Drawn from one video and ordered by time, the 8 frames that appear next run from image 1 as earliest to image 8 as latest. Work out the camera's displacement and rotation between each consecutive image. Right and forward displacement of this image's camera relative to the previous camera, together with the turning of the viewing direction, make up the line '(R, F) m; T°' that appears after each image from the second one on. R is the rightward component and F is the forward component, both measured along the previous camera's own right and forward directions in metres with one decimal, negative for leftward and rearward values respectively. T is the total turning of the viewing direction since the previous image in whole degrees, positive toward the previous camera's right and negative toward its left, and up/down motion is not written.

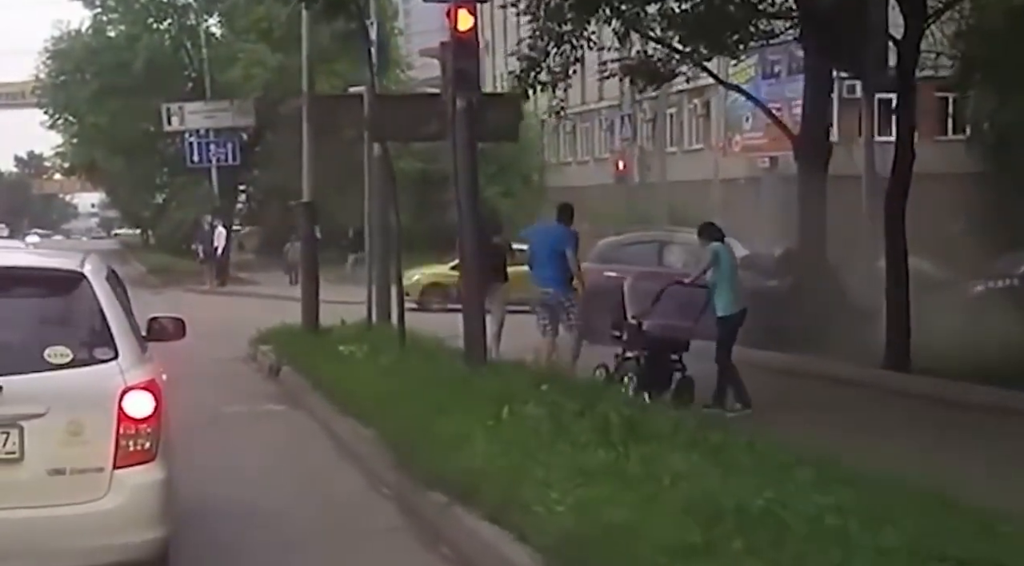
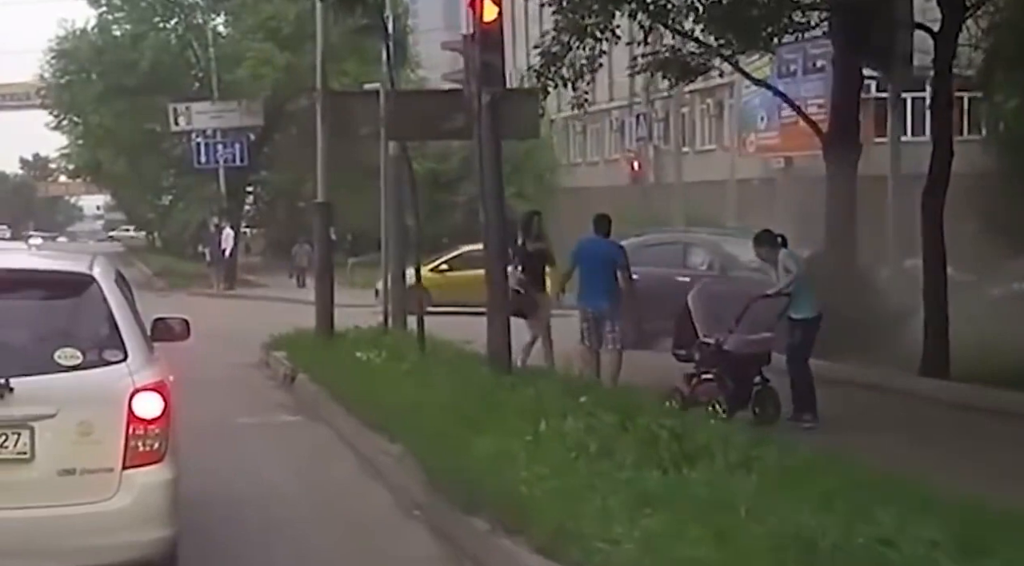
(-0.2, +0.7) m; 0°
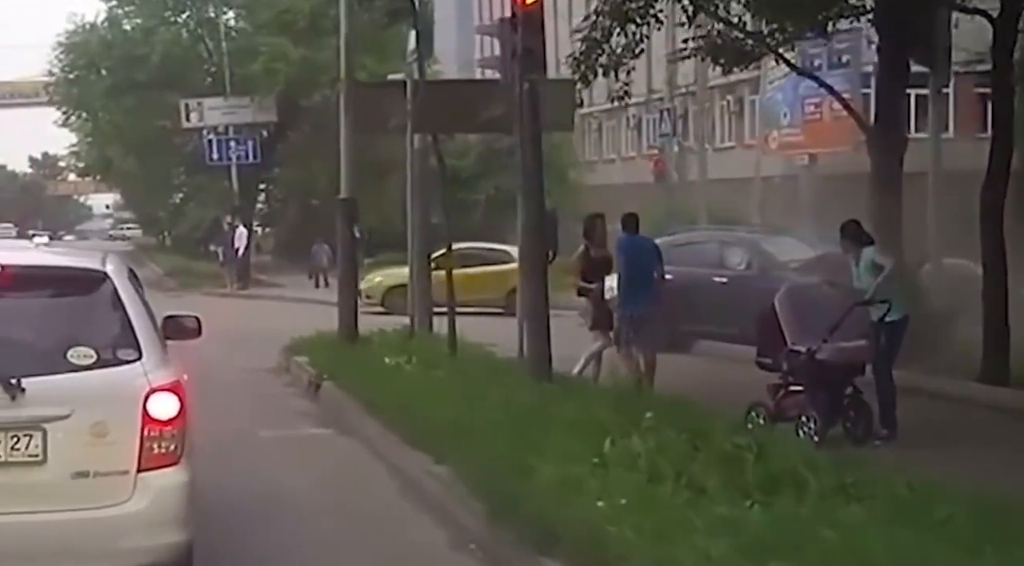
(-0.3, +1.0) m; 0°
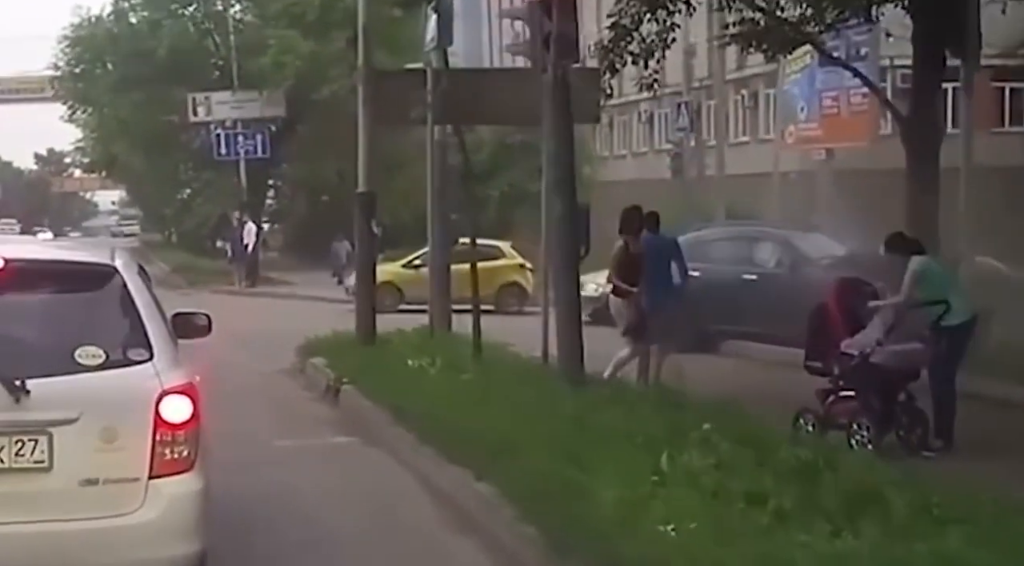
(-0.2, +0.8) m; 0°
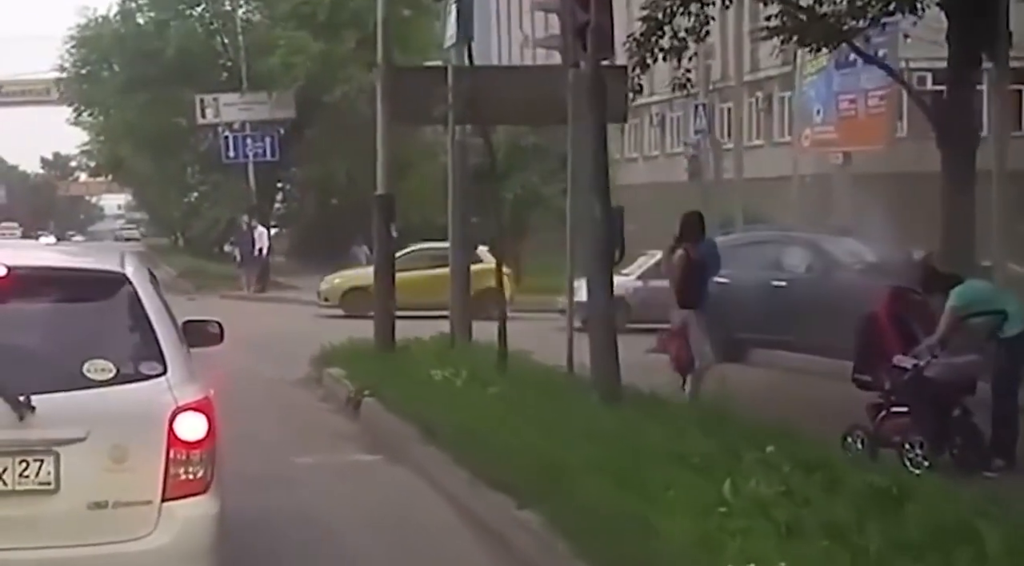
(-0.2, +0.7) m; 0°
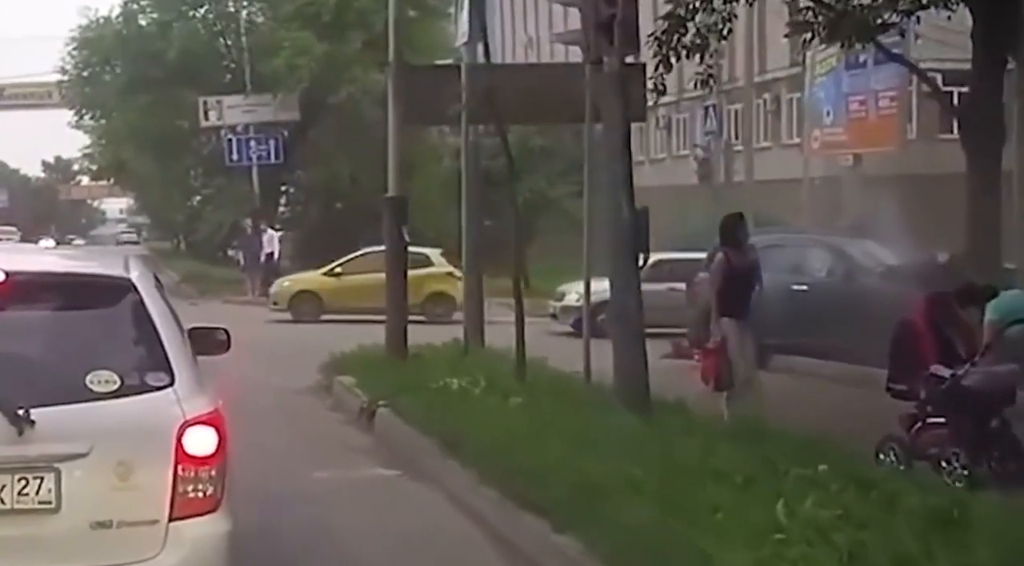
(-0.1, +0.5) m; 0°
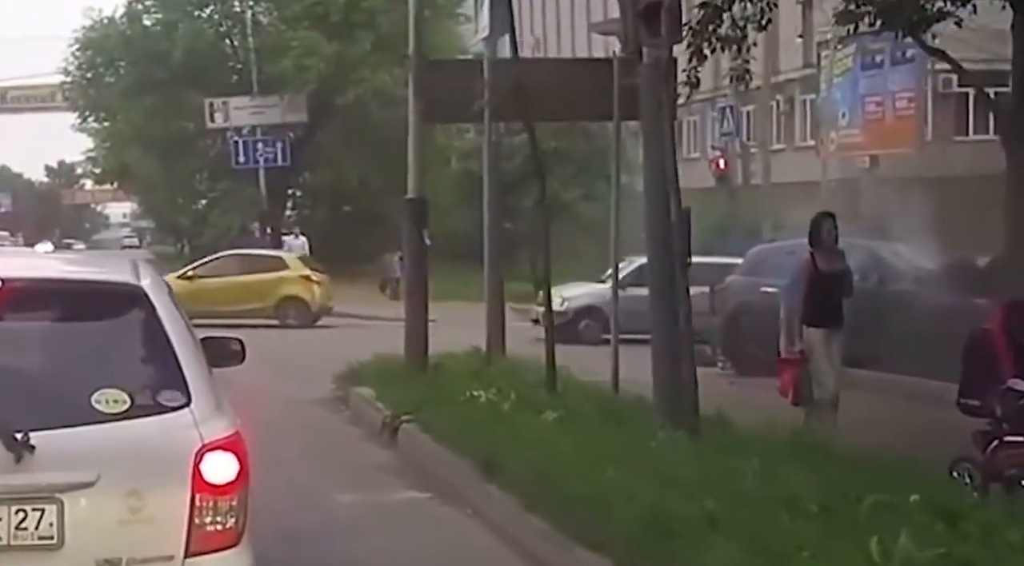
(-0.2, +0.8) m; 0°
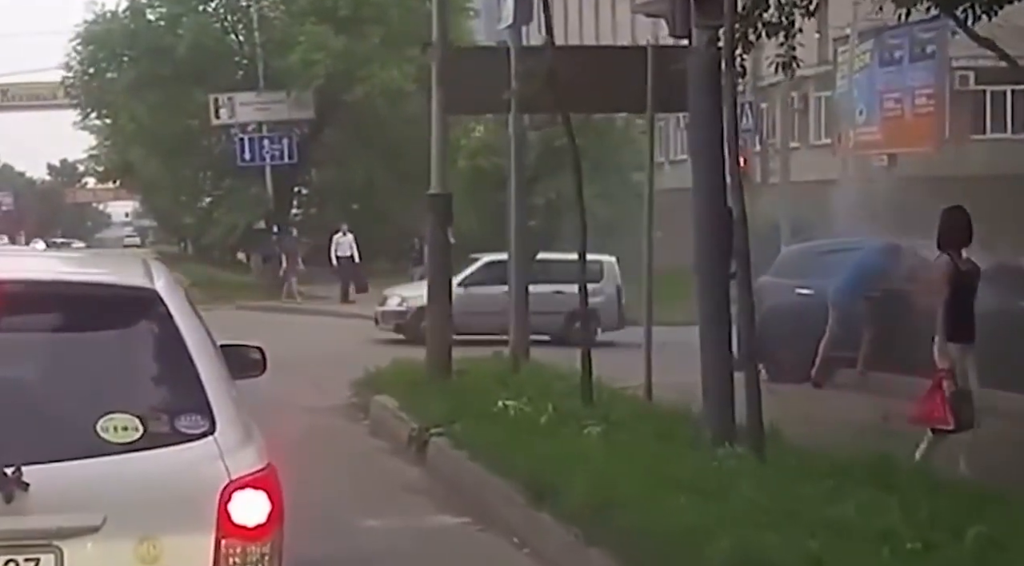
(-0.2, +0.9) m; 0°
